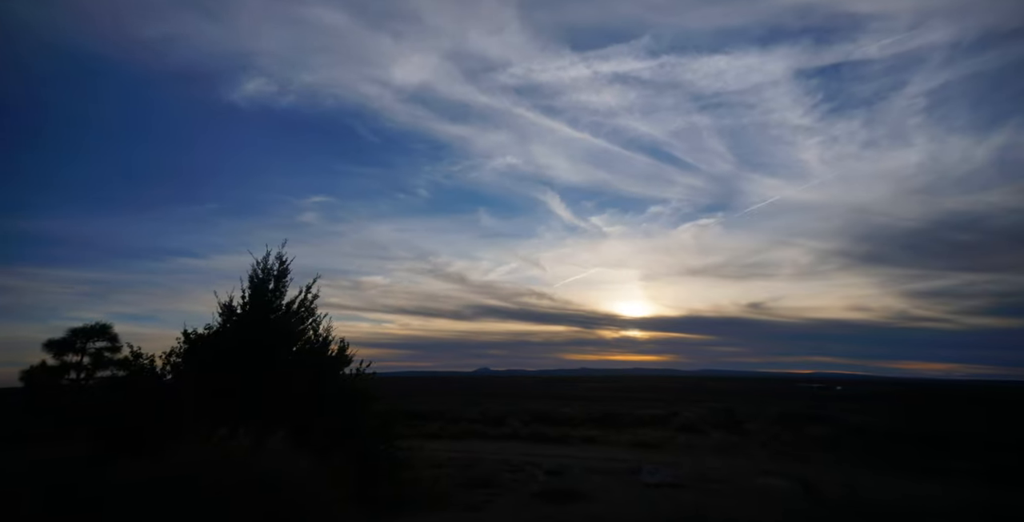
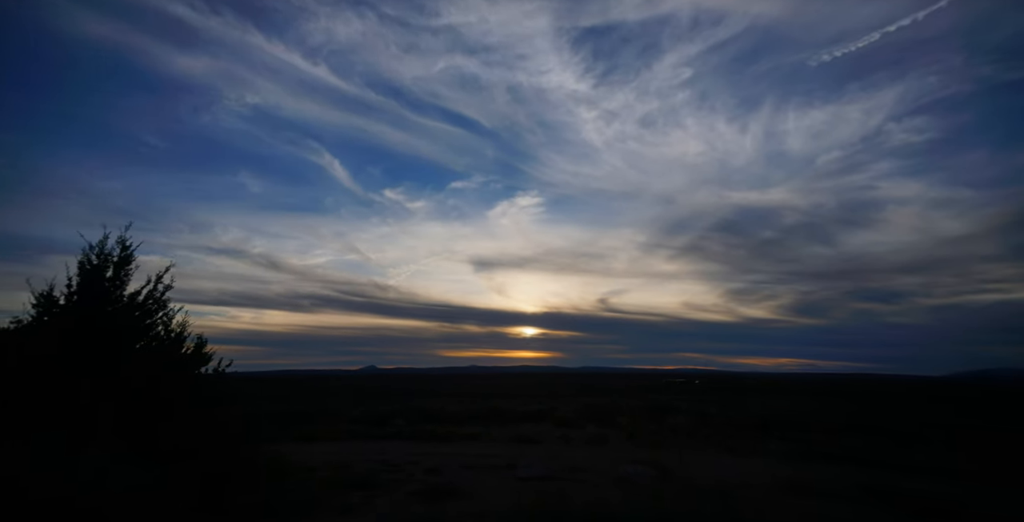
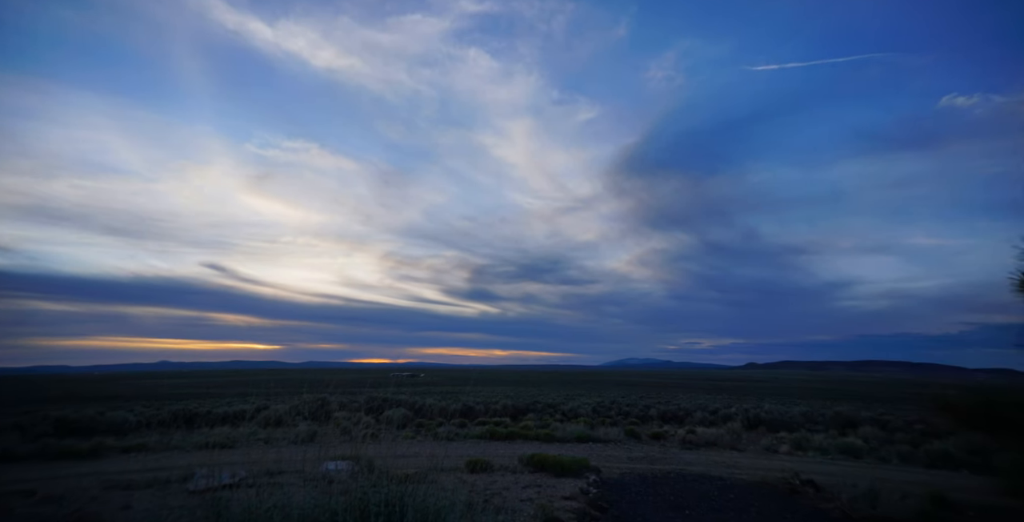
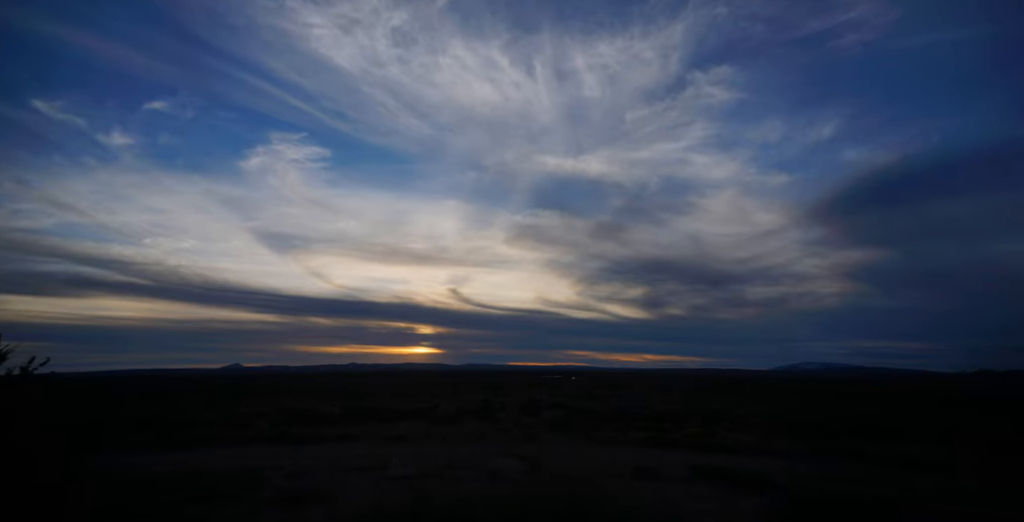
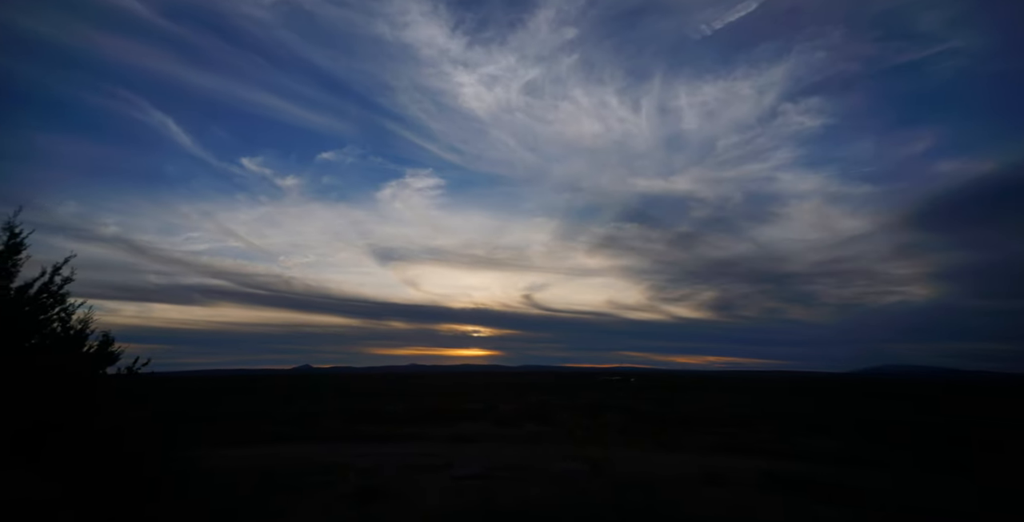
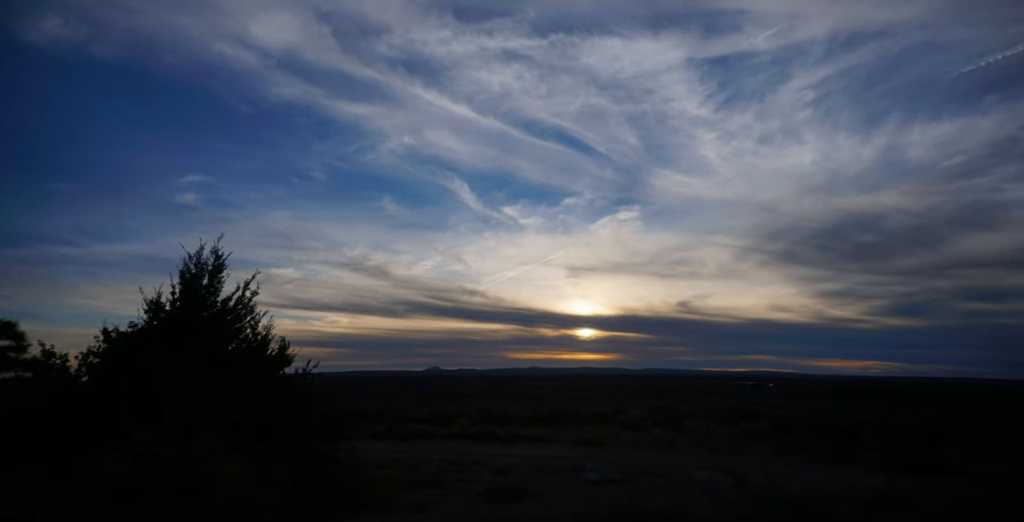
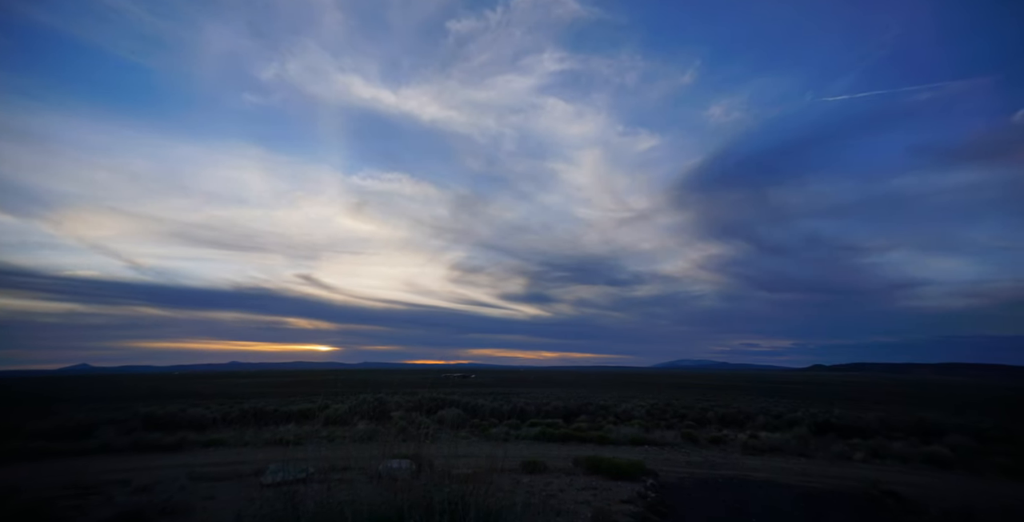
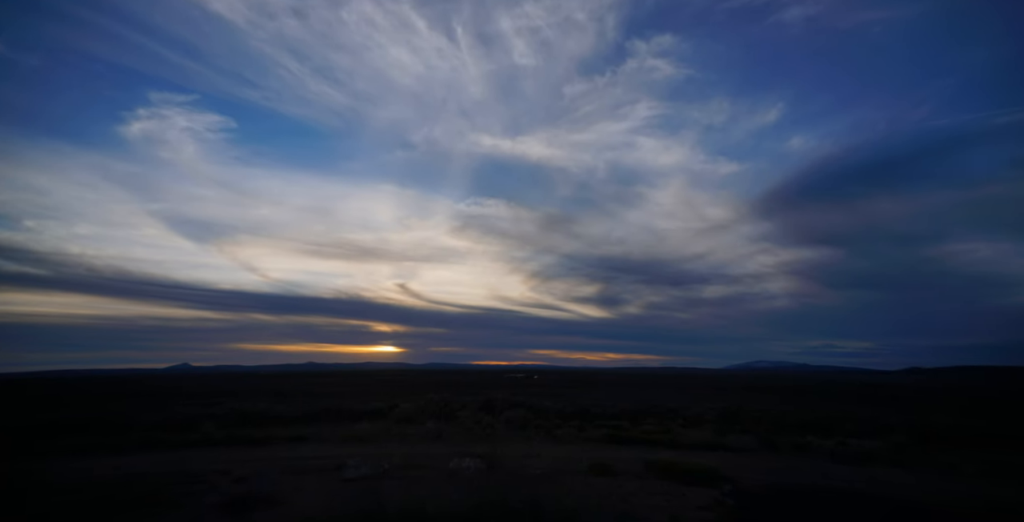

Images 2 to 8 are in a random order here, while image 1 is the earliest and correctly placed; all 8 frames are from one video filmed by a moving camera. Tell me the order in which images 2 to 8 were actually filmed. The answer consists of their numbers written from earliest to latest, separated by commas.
6, 2, 5, 4, 8, 7, 3
